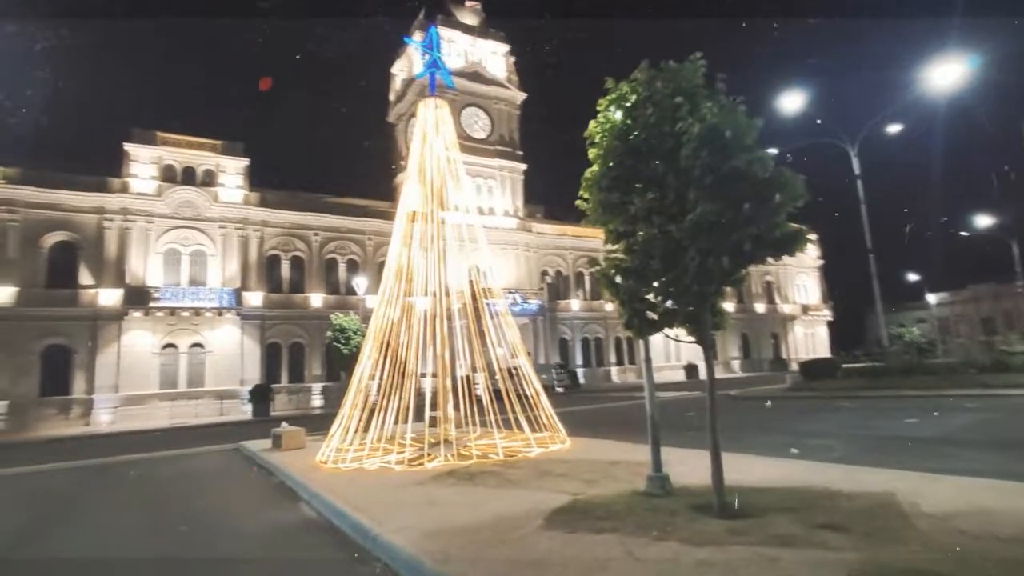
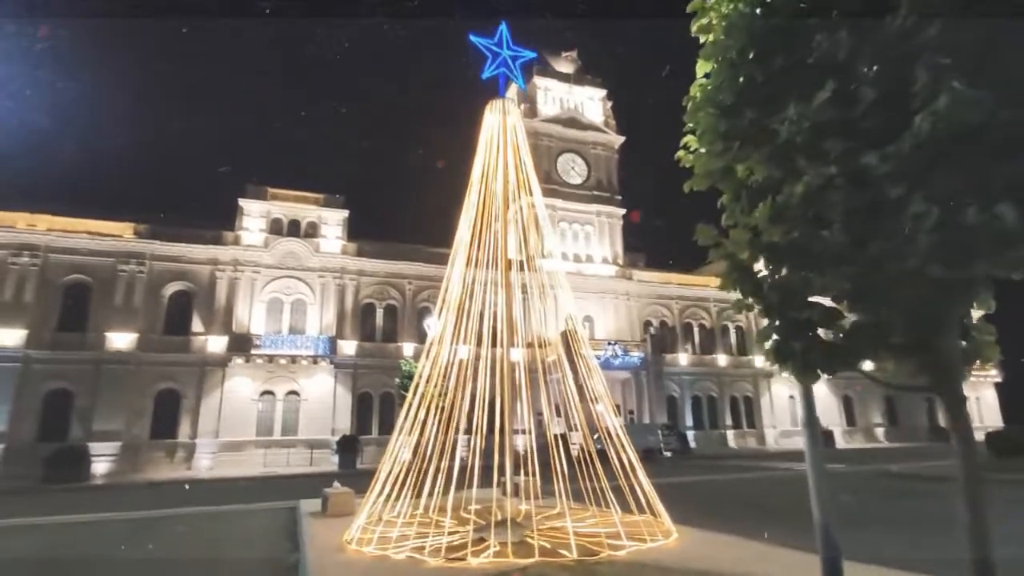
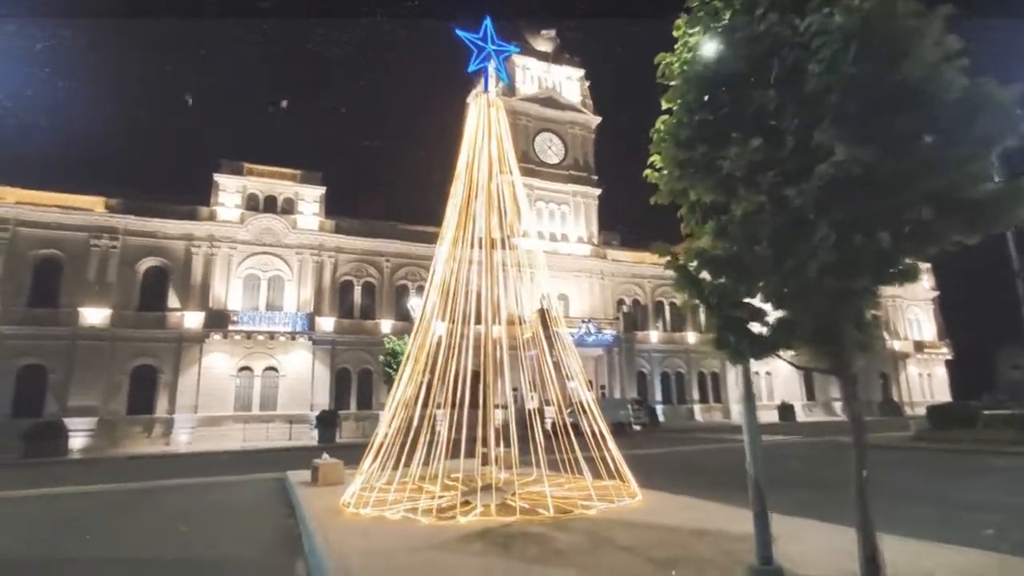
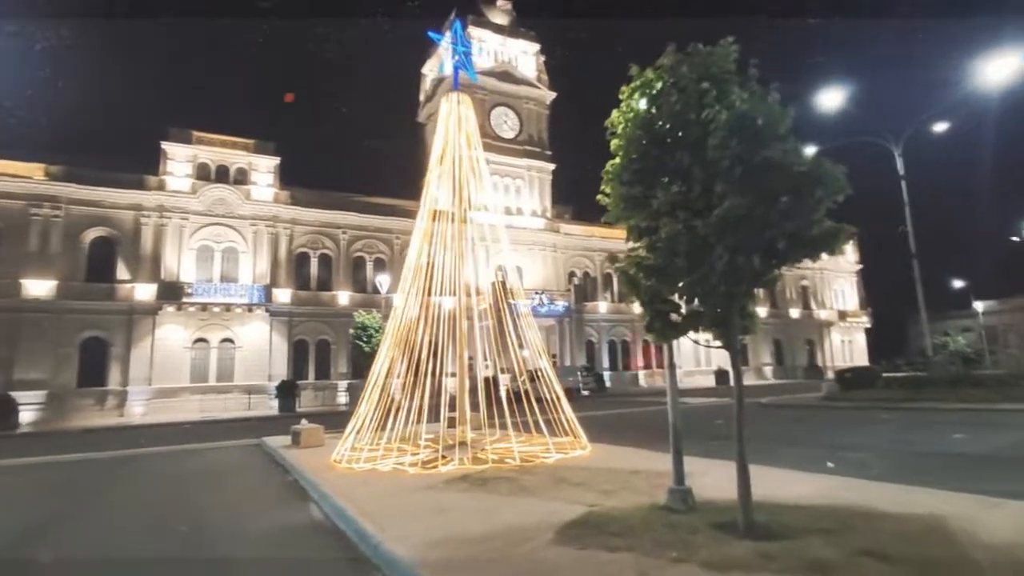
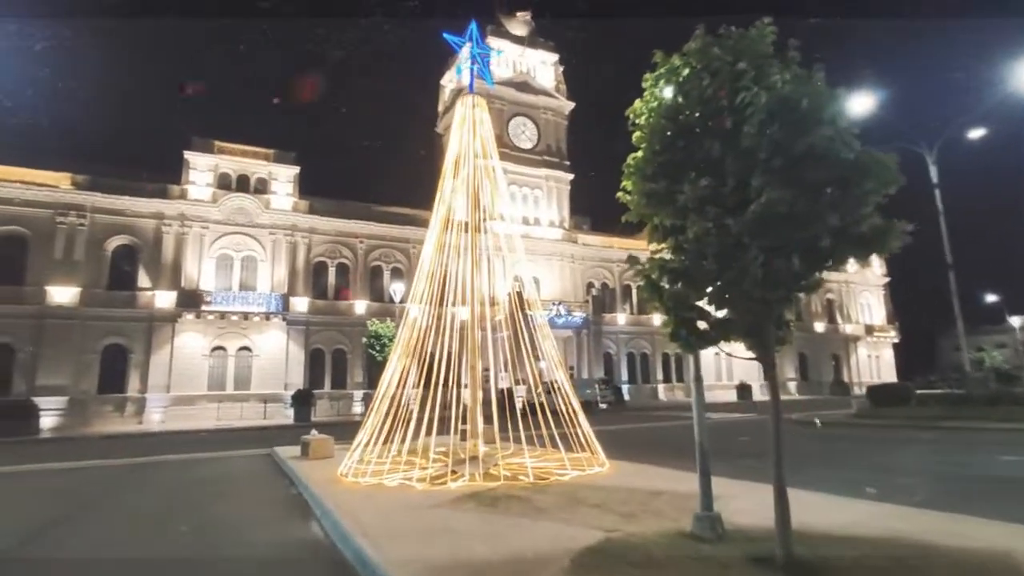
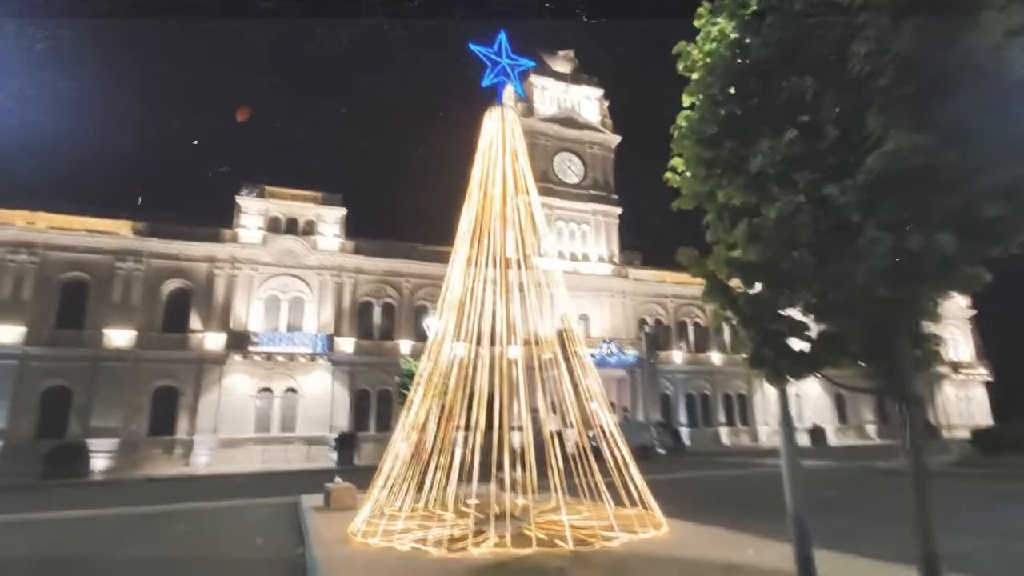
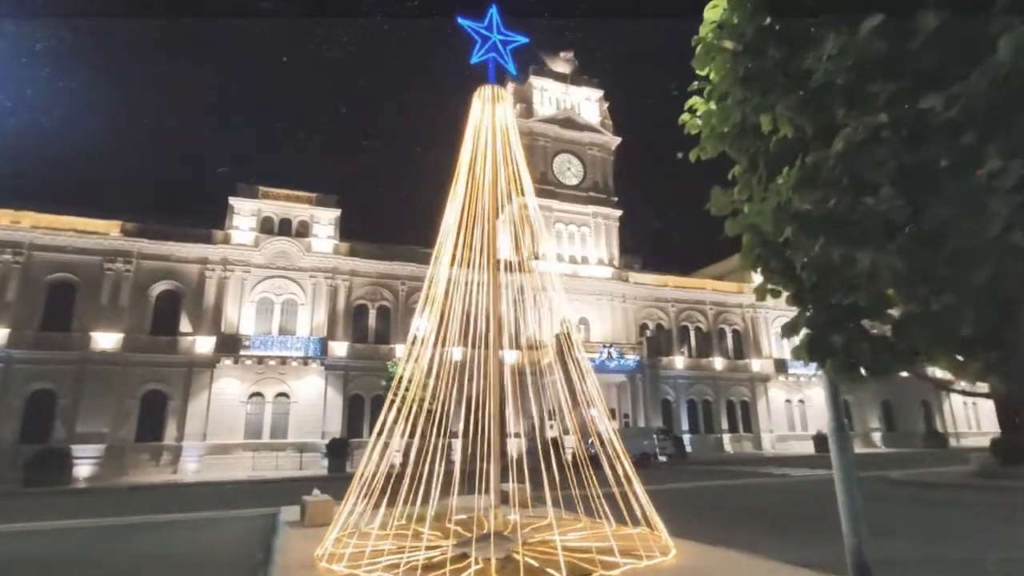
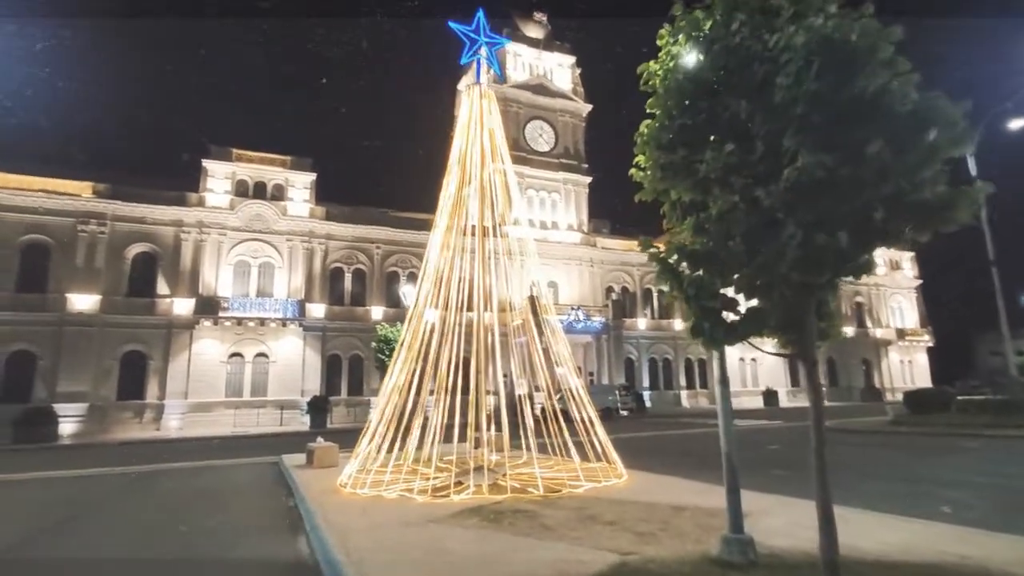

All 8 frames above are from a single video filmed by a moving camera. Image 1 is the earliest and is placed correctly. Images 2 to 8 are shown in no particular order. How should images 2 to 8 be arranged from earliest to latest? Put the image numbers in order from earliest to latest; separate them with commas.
4, 5, 8, 3, 6, 2, 7
